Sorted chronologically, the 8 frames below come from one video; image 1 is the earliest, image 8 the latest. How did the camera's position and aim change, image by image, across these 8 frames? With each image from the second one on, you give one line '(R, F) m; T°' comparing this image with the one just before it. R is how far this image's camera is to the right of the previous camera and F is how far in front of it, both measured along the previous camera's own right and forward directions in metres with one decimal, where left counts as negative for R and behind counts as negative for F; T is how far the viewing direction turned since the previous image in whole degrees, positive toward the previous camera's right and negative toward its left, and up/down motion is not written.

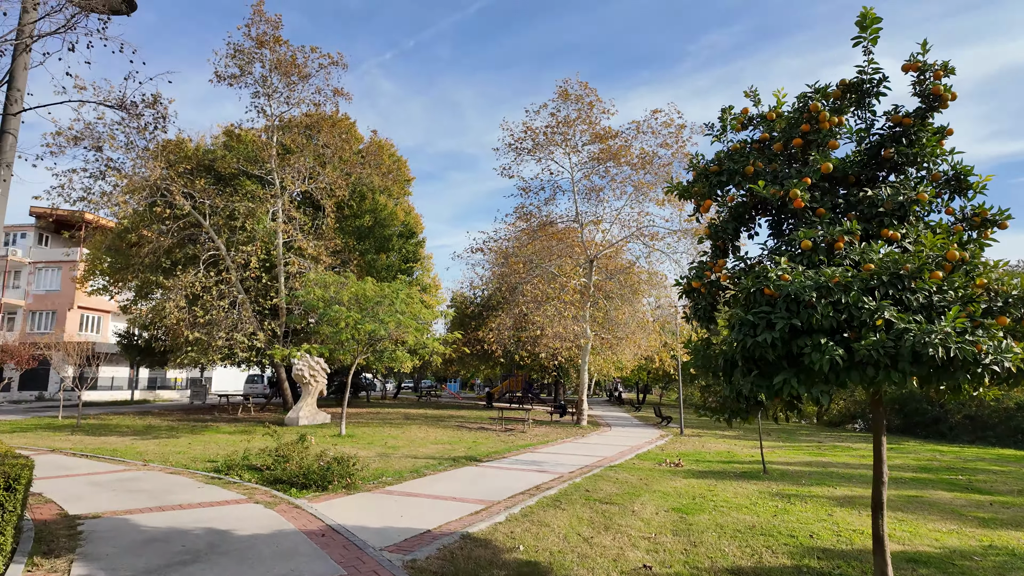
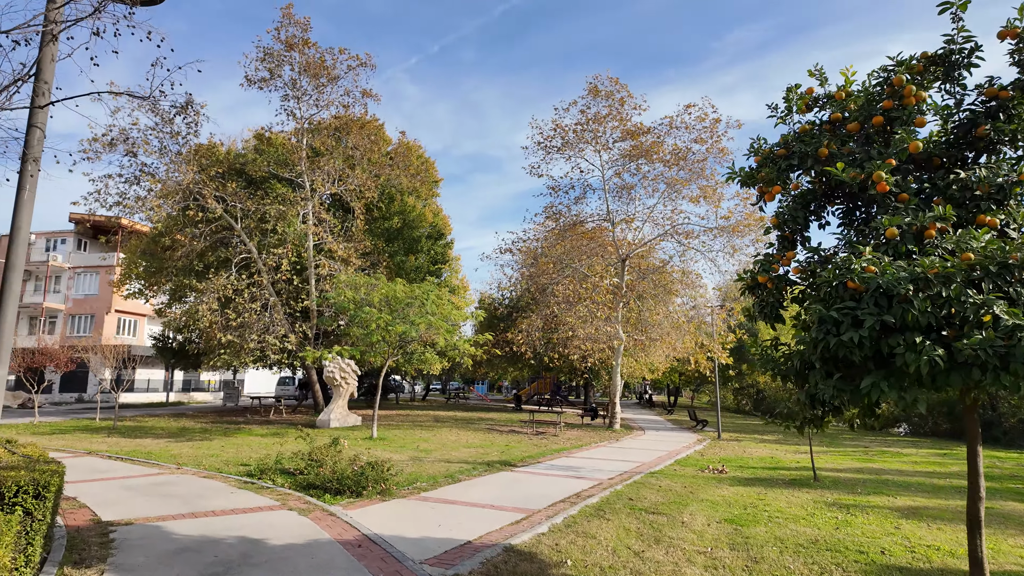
(-0.2, +0.3) m; -2°
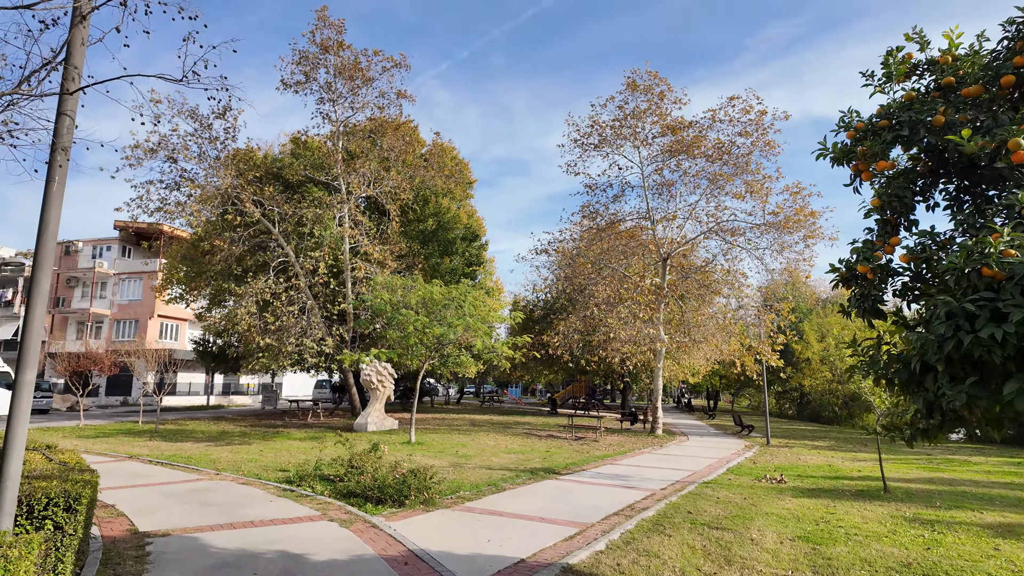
(-0.2, +0.4) m; -3°
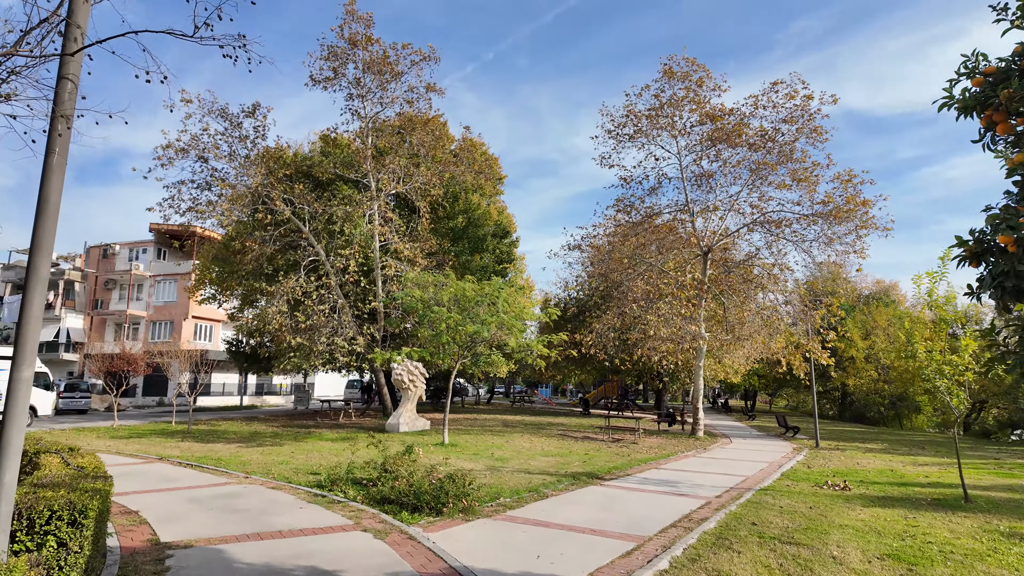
(-0.2, +0.6) m; -3°
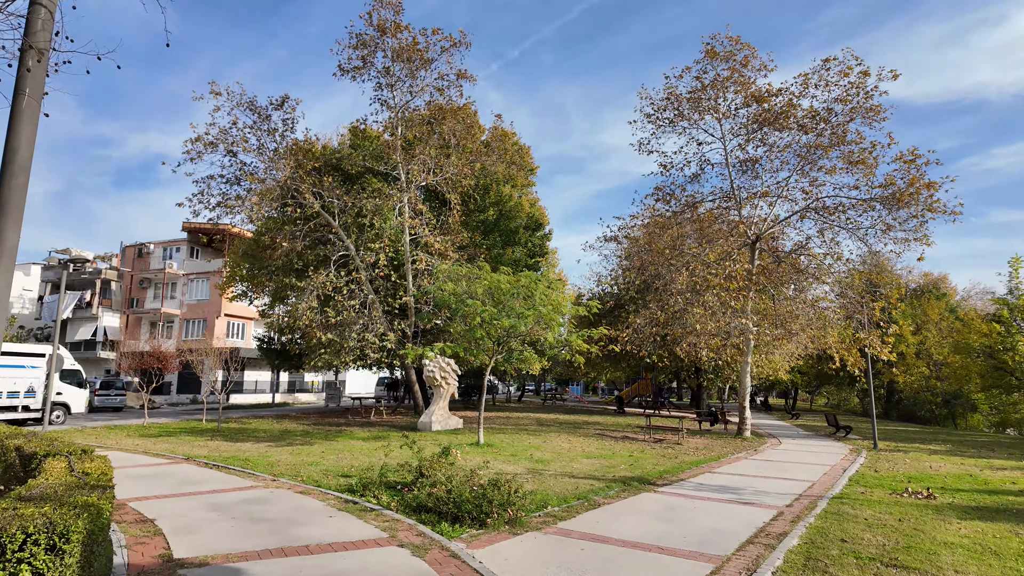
(-0.2, +0.8) m; -3°
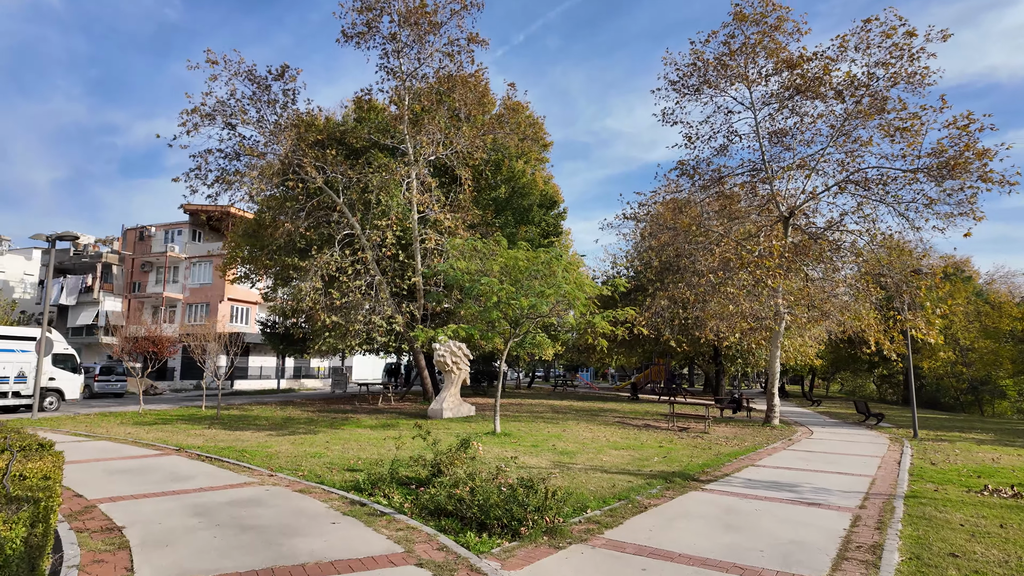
(-0.3, +1.1) m; -1°
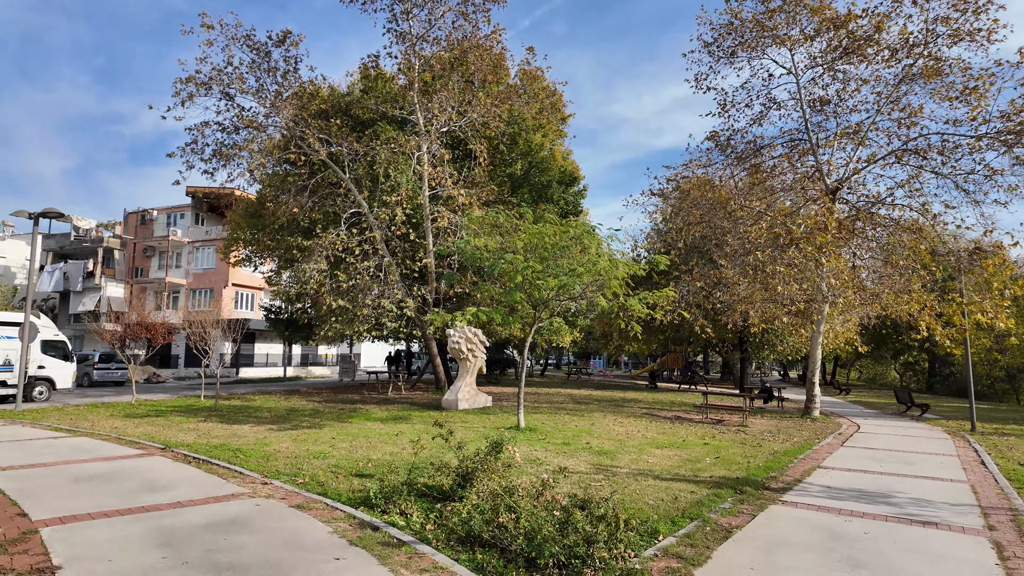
(-0.3, +1.3) m; -1°
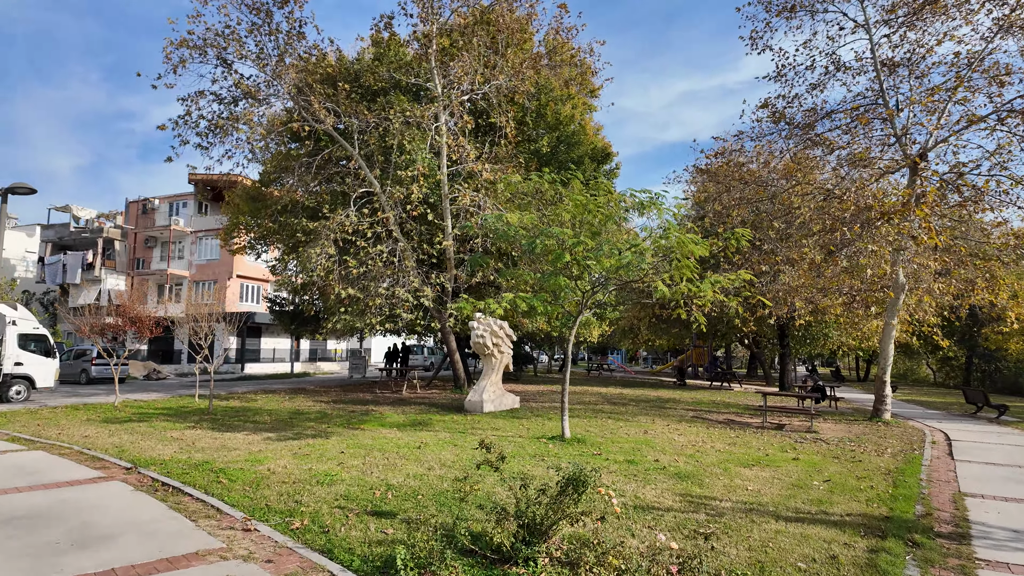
(-0.6, +1.9) m; -1°
